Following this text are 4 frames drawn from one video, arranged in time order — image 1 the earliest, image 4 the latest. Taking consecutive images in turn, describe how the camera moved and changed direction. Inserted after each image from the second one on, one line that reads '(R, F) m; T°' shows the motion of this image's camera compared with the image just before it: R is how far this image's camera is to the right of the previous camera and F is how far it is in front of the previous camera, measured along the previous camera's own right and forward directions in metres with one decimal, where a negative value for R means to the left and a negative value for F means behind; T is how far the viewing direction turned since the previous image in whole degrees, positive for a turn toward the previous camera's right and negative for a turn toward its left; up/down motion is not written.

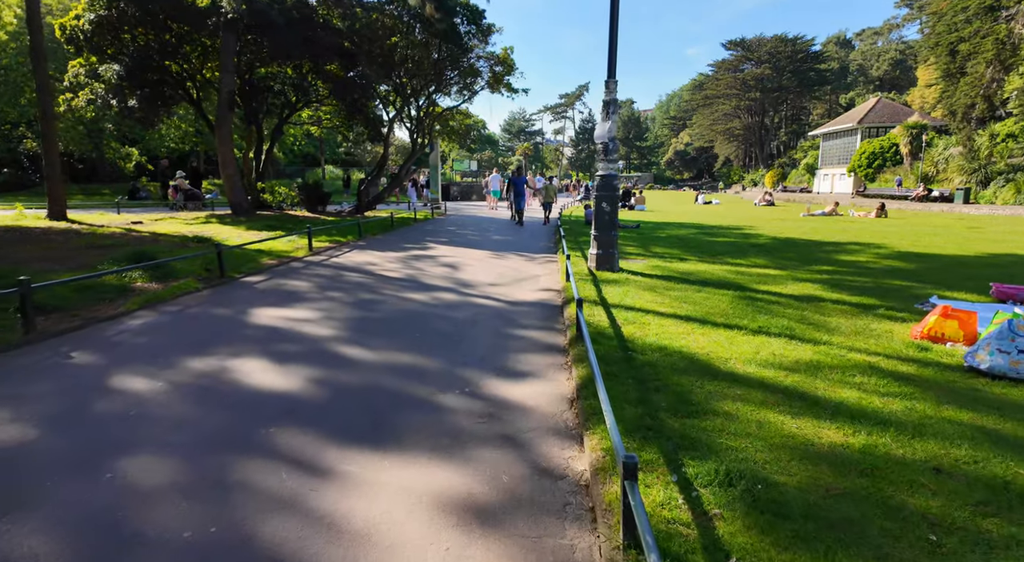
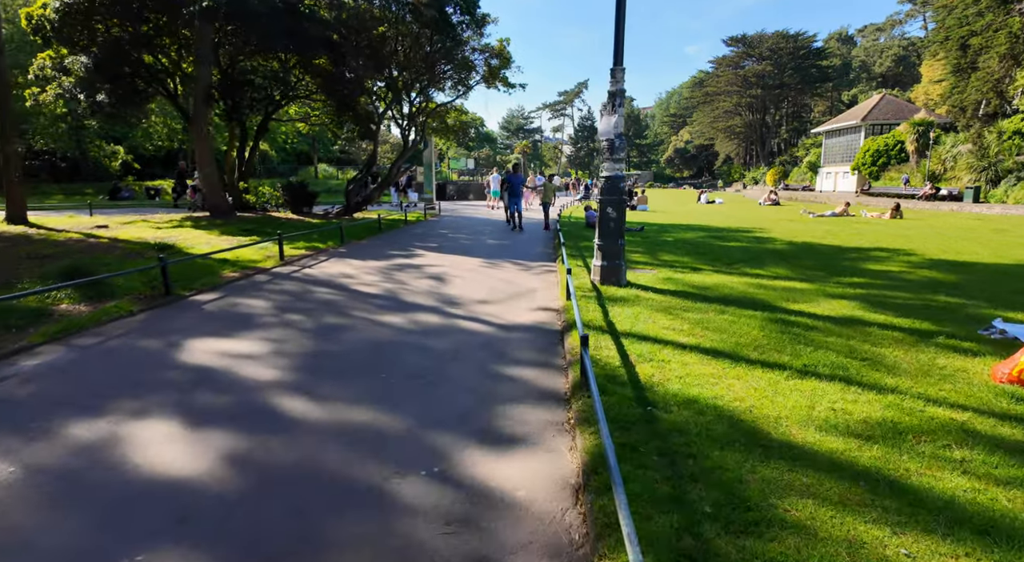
(+0.1, +1.1) m; 0°
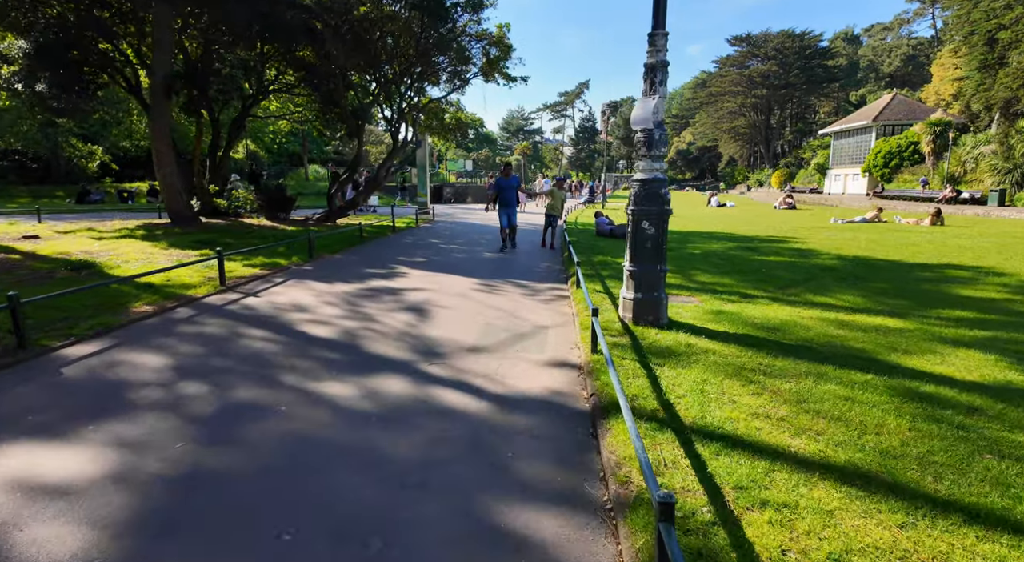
(0.0, +2.2) m; 0°
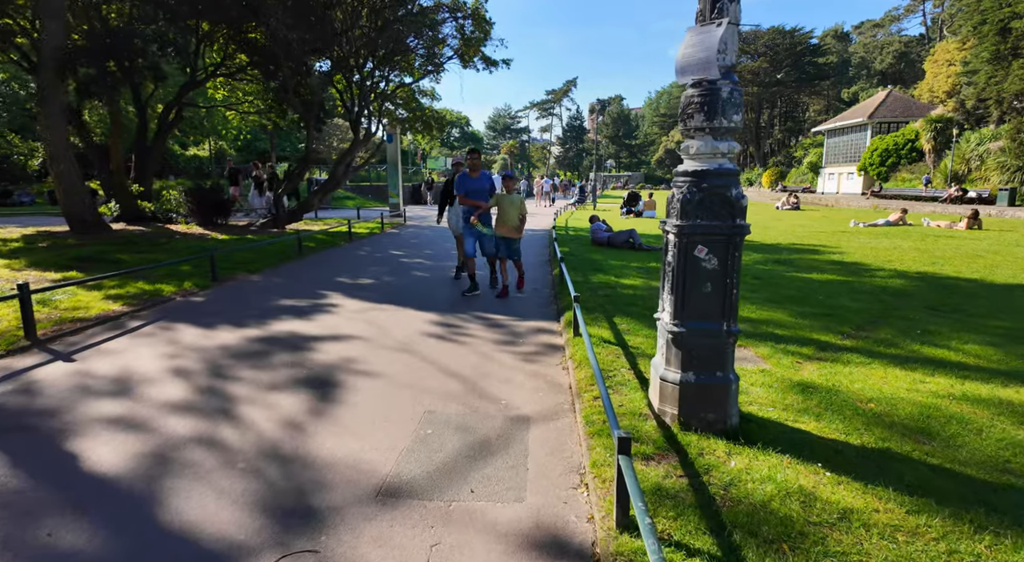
(+0.2, +2.8) m; +1°
